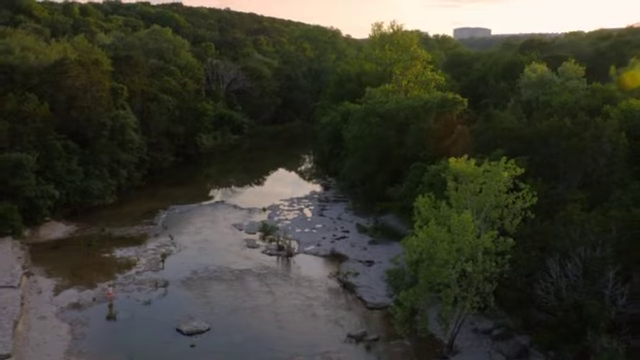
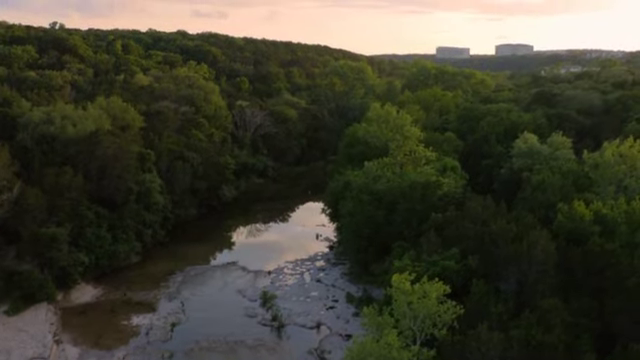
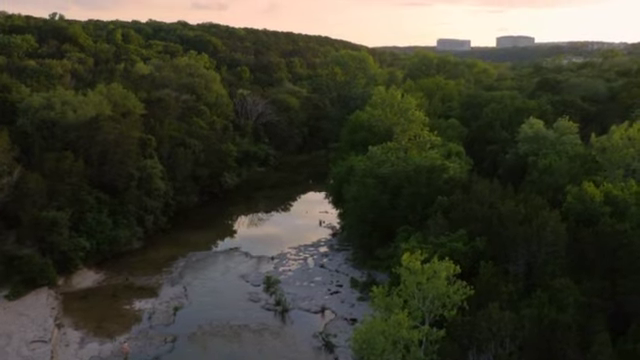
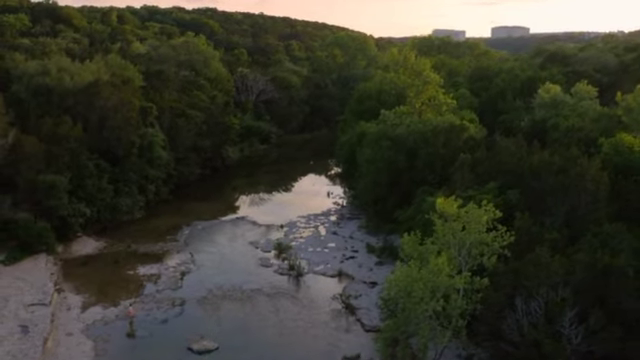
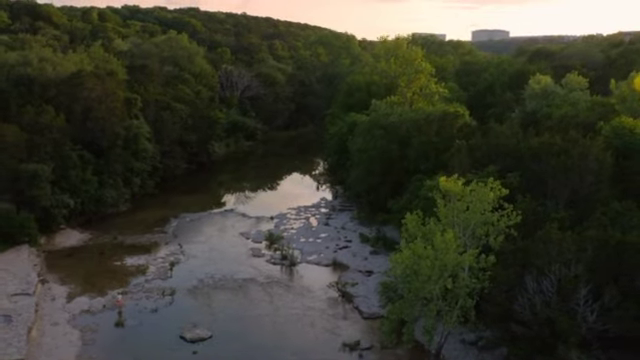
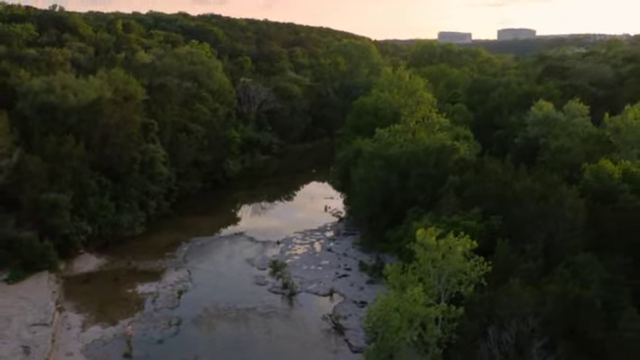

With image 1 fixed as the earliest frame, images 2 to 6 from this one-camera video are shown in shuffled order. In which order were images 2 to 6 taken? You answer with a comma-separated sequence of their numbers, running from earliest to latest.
5, 4, 6, 3, 2
